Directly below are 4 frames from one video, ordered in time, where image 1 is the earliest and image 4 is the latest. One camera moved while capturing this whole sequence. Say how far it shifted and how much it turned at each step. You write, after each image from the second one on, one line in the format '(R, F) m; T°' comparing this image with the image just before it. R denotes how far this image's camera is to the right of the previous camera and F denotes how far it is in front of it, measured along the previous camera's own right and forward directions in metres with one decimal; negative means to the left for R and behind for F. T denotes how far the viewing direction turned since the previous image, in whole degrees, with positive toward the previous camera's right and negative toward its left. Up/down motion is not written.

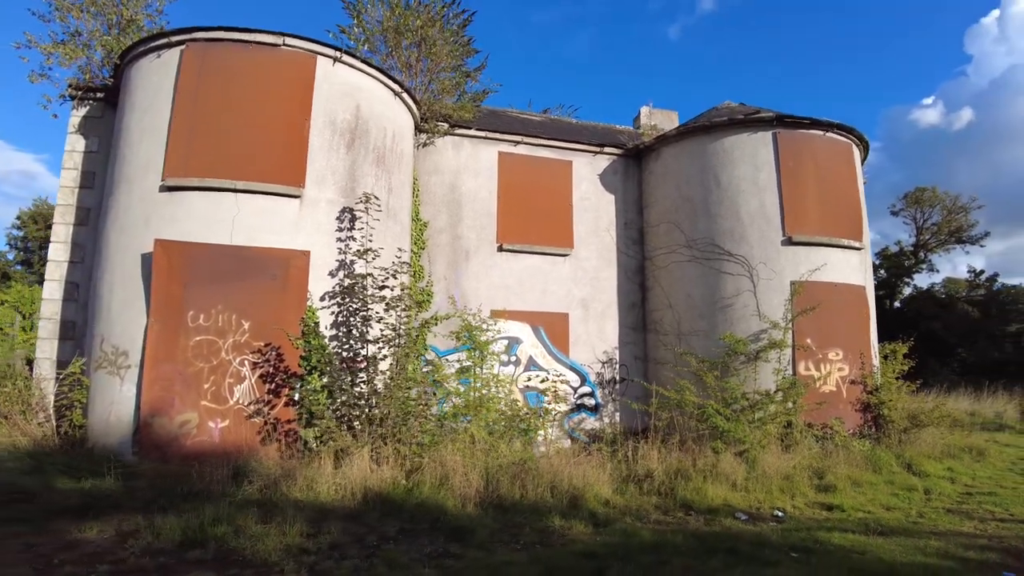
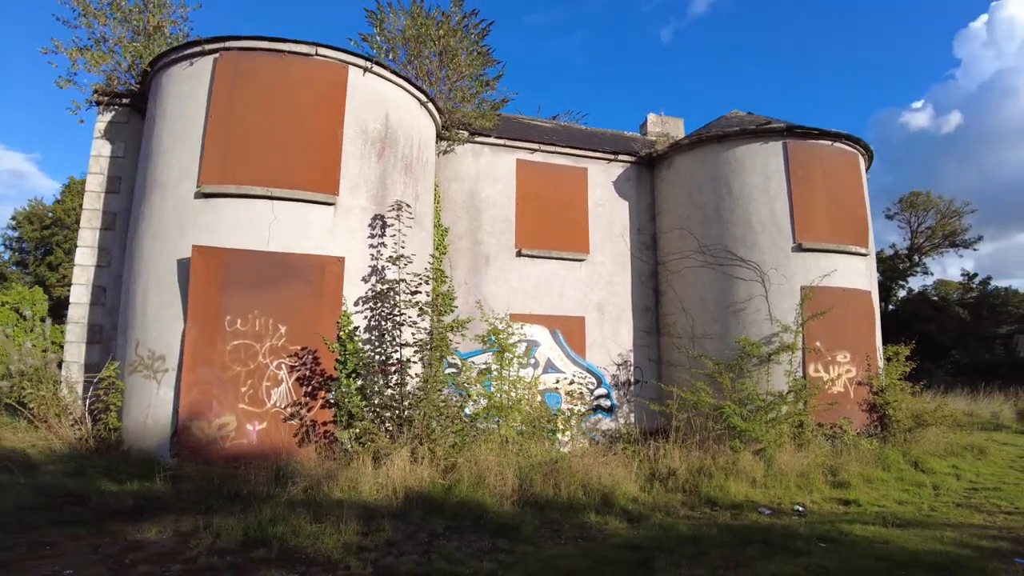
(-0.5, -0.2) m; +1°
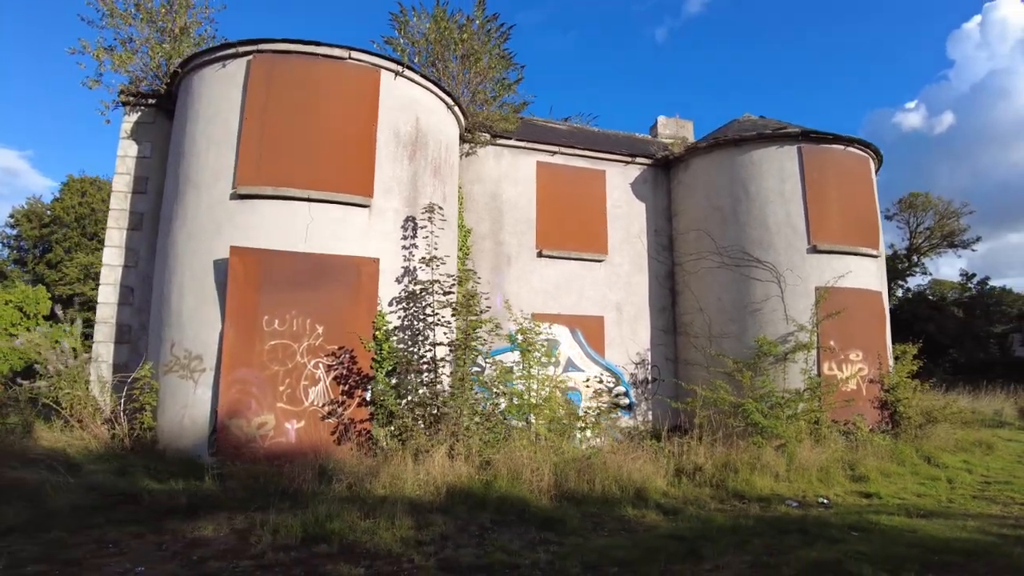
(-0.6, -0.2) m; +1°
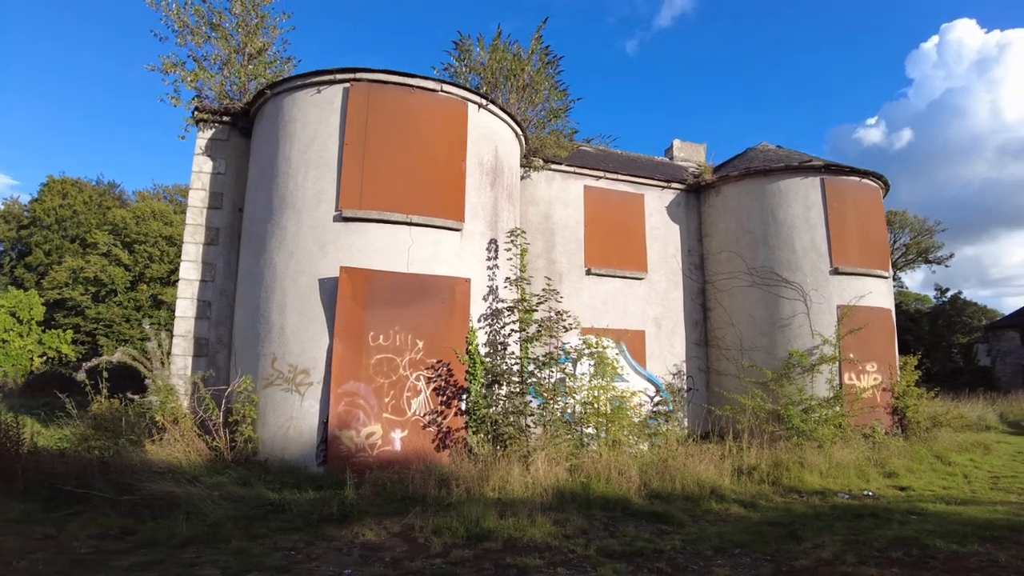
(-1.9, -0.6) m; +5°
